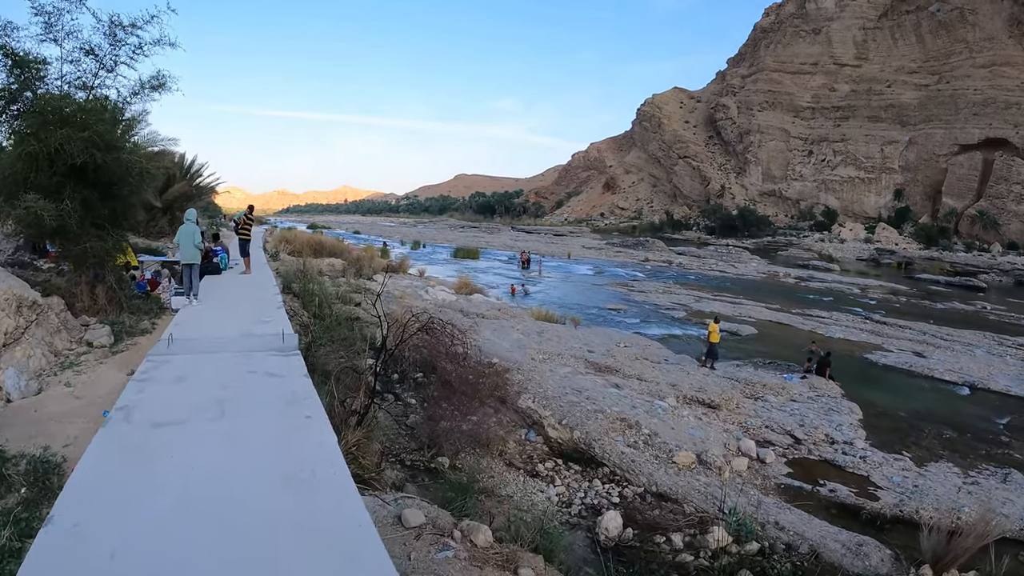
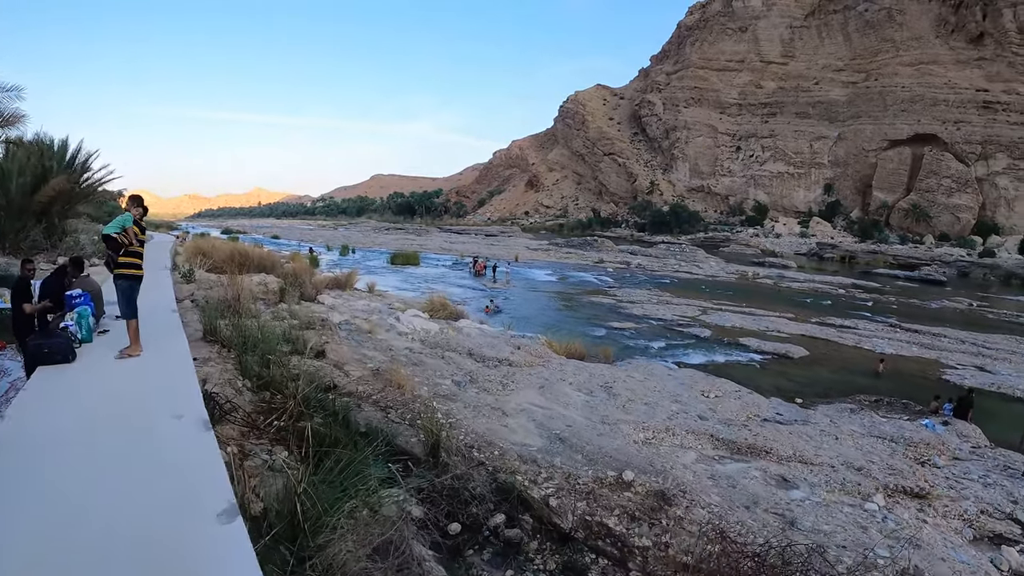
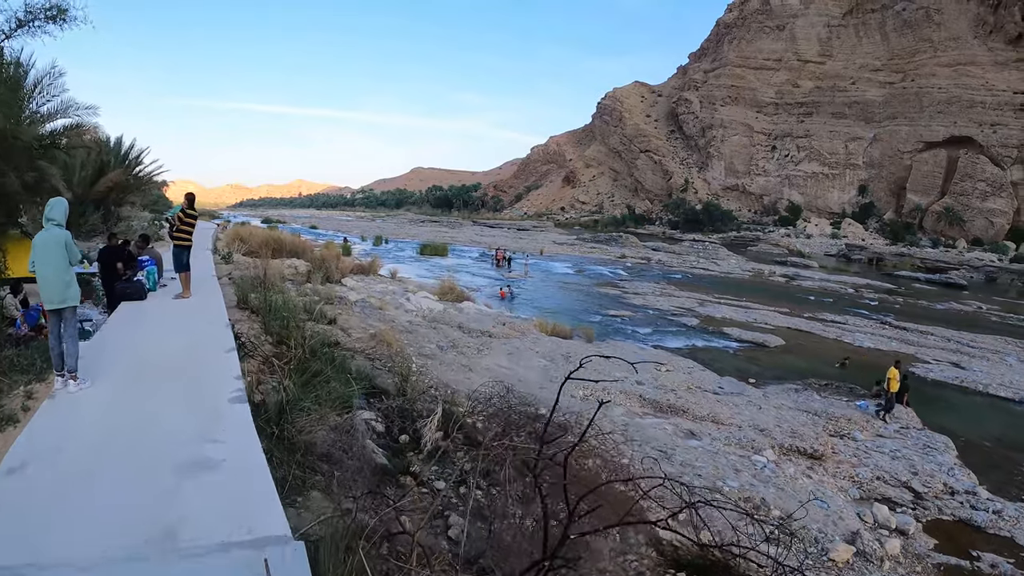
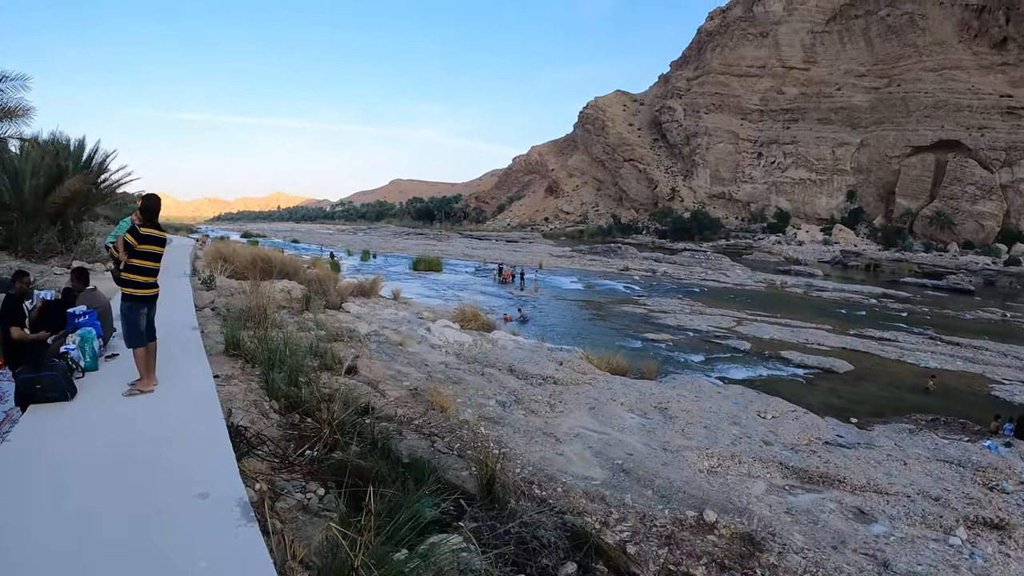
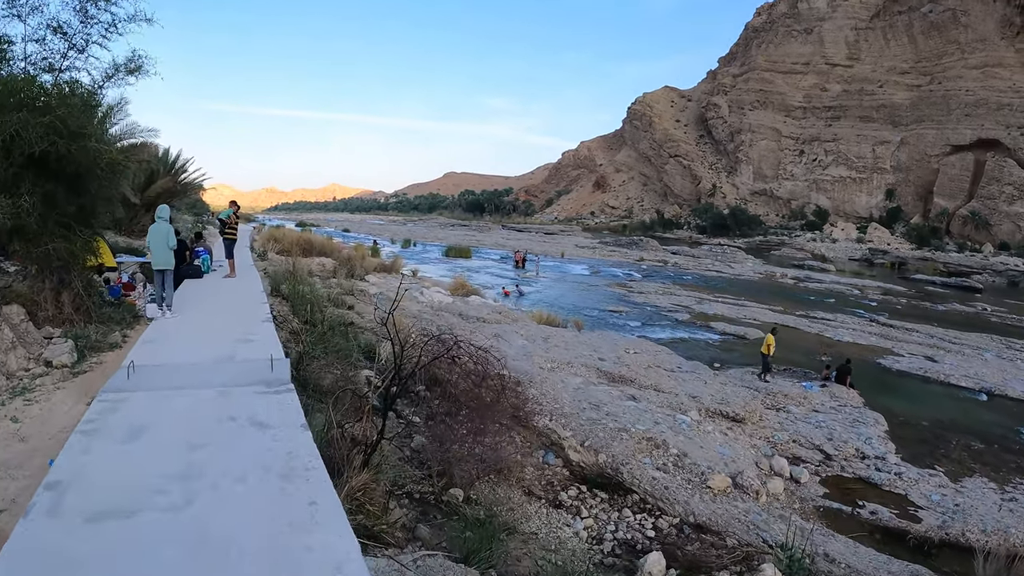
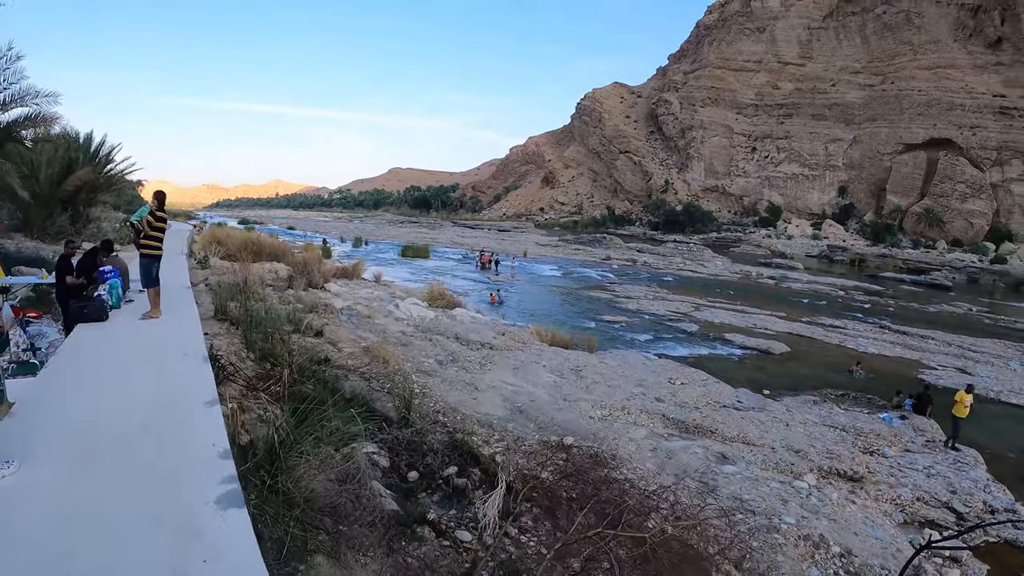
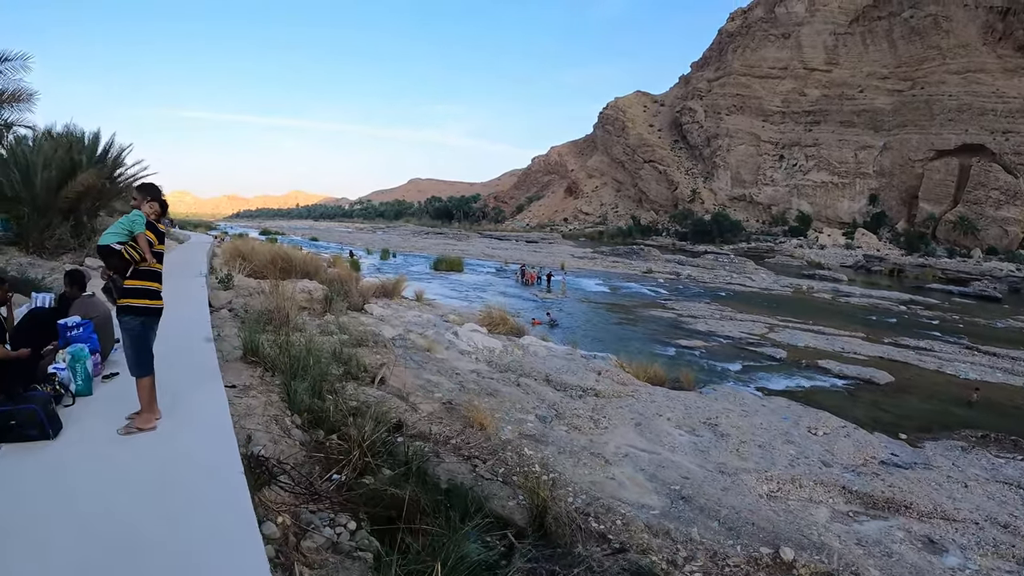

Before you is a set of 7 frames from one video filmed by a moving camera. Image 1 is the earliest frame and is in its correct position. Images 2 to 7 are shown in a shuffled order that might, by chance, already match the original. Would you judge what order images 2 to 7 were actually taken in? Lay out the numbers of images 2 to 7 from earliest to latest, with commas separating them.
5, 3, 6, 2, 4, 7
